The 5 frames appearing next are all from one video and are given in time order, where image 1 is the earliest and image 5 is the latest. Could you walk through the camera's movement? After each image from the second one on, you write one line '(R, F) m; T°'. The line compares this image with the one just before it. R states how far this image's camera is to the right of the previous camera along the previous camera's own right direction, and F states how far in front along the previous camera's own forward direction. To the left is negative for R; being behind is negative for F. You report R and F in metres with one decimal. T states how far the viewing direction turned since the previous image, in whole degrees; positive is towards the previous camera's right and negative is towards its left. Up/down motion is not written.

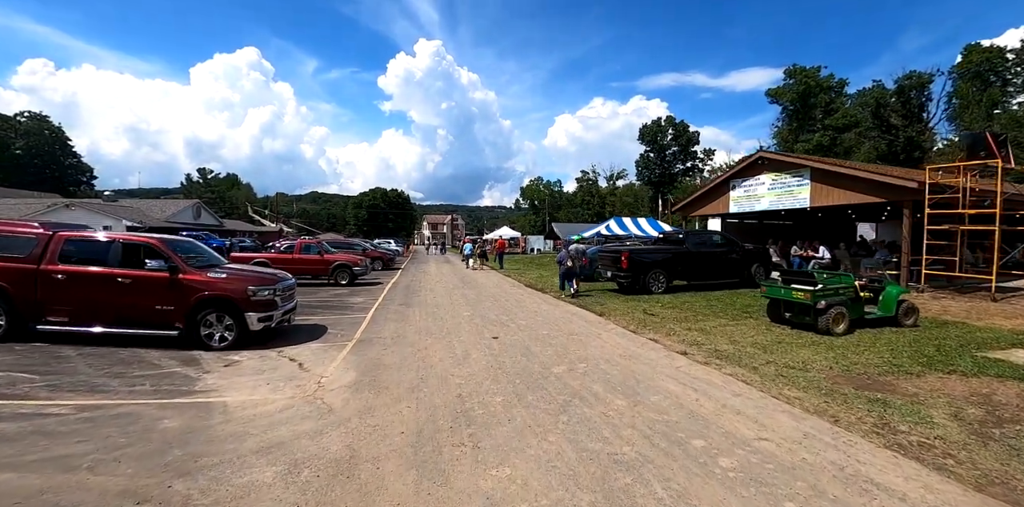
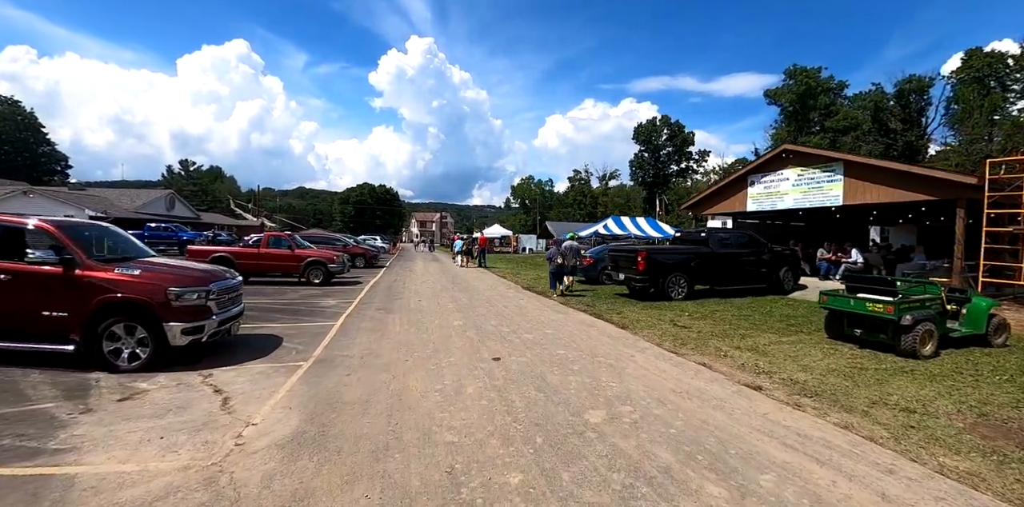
(-0.3, +1.9) m; +1°
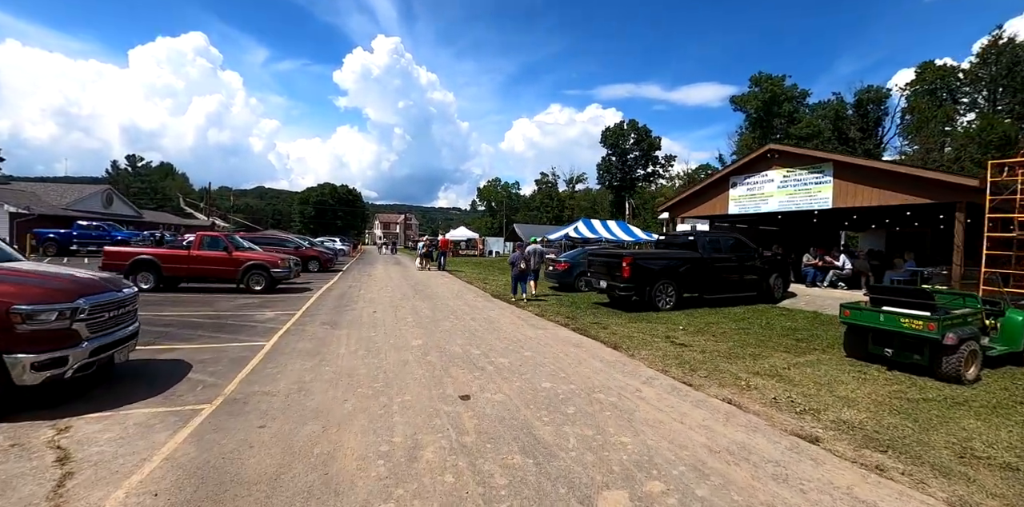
(-0.1, +1.4) m; +4°
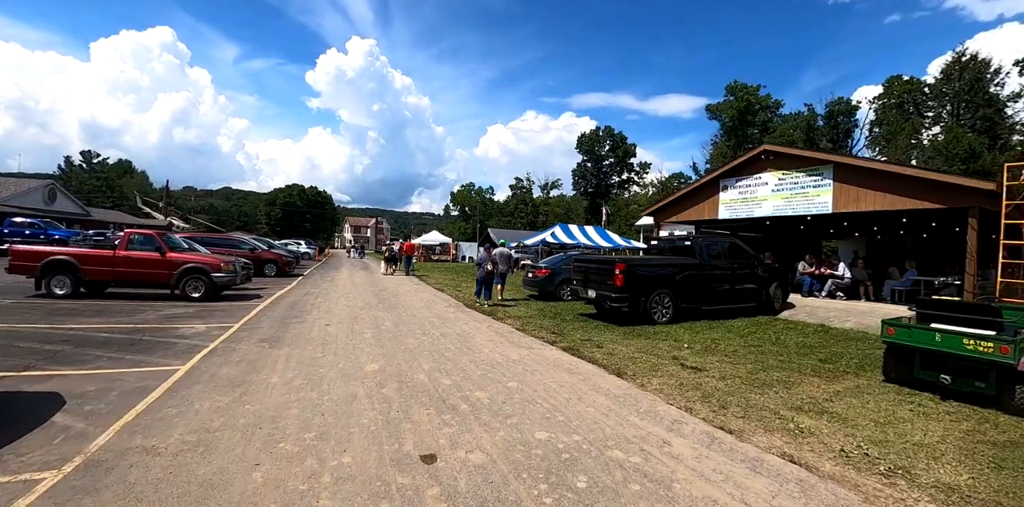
(-0.1, +1.3) m; +3°
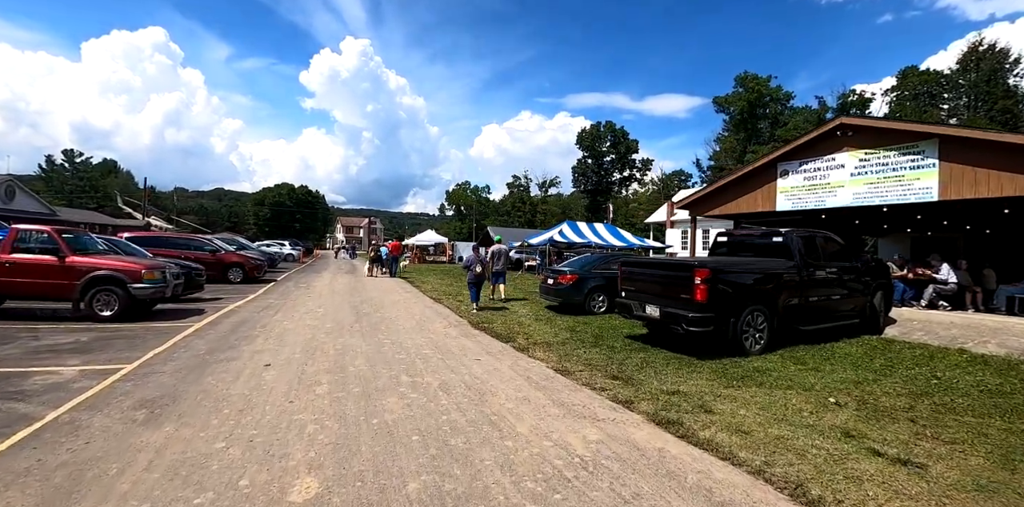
(-0.5, +2.8) m; +1°
